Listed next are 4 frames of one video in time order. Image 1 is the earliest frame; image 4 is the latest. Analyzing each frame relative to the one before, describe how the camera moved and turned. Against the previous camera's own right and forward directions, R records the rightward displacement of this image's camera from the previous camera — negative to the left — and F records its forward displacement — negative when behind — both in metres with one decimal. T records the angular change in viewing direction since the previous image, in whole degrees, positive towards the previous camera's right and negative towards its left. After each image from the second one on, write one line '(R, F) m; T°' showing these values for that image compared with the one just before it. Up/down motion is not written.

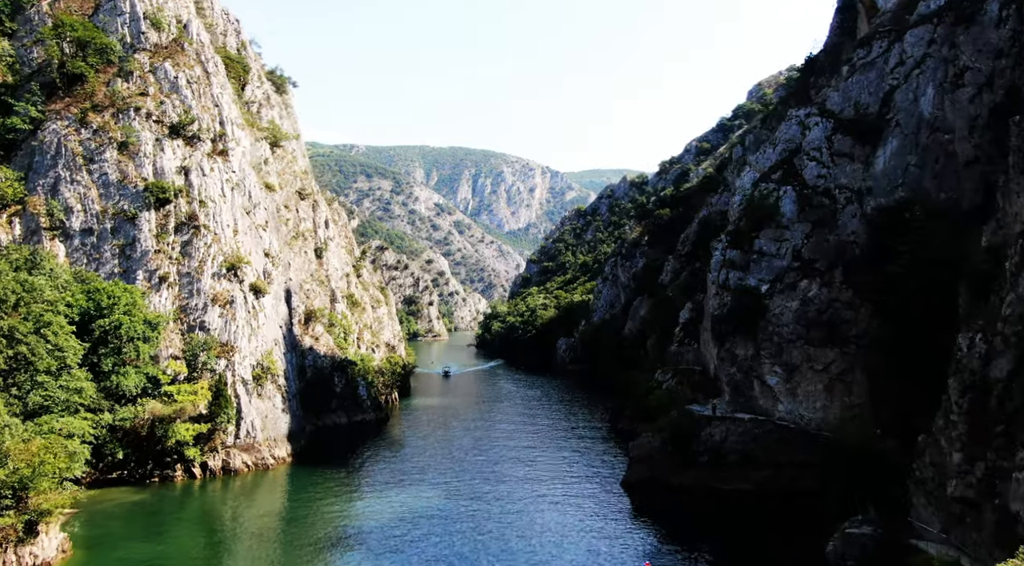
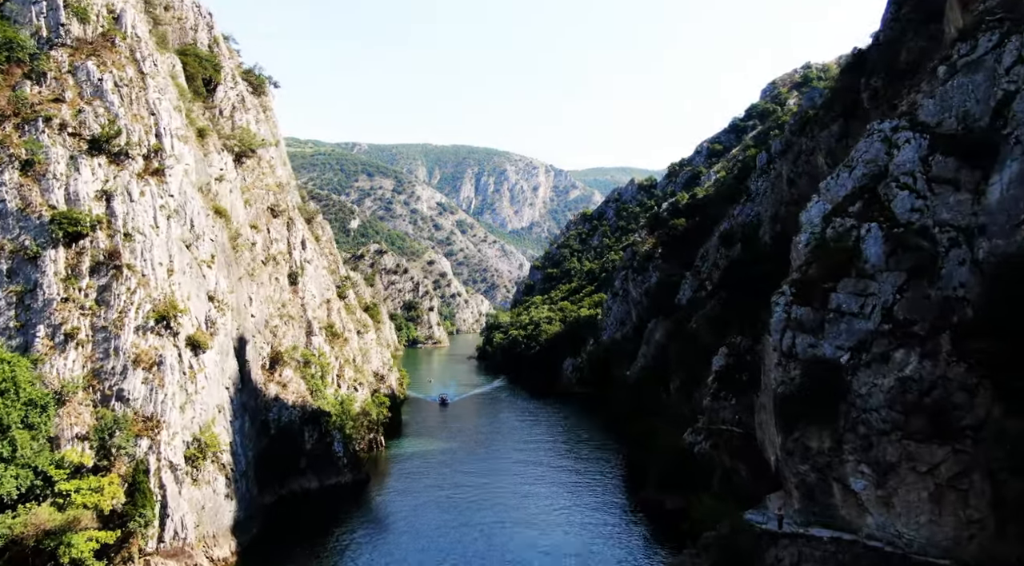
(+0.1, +7.2) m; 0°
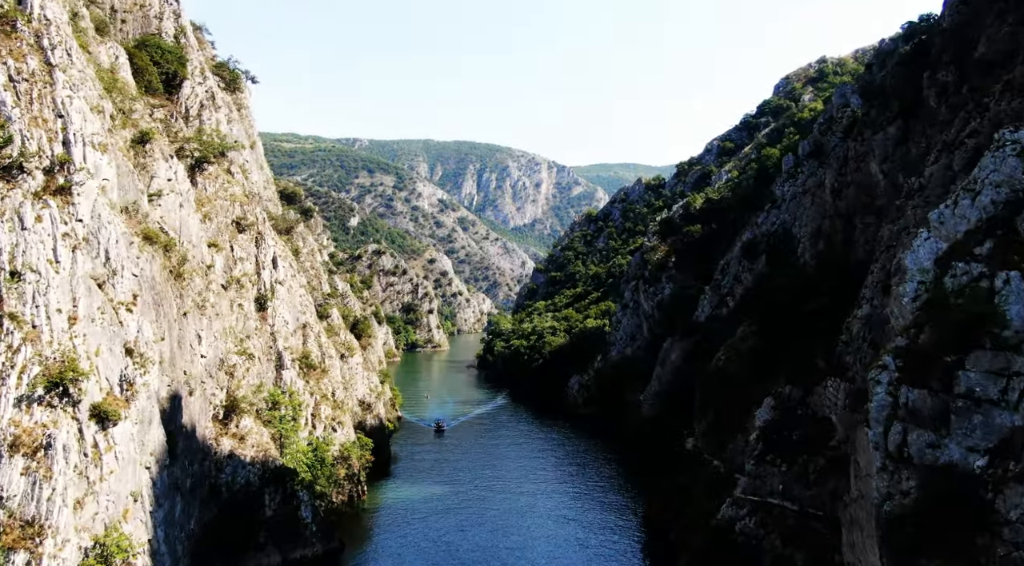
(+0.1, +6.6) m; 0°
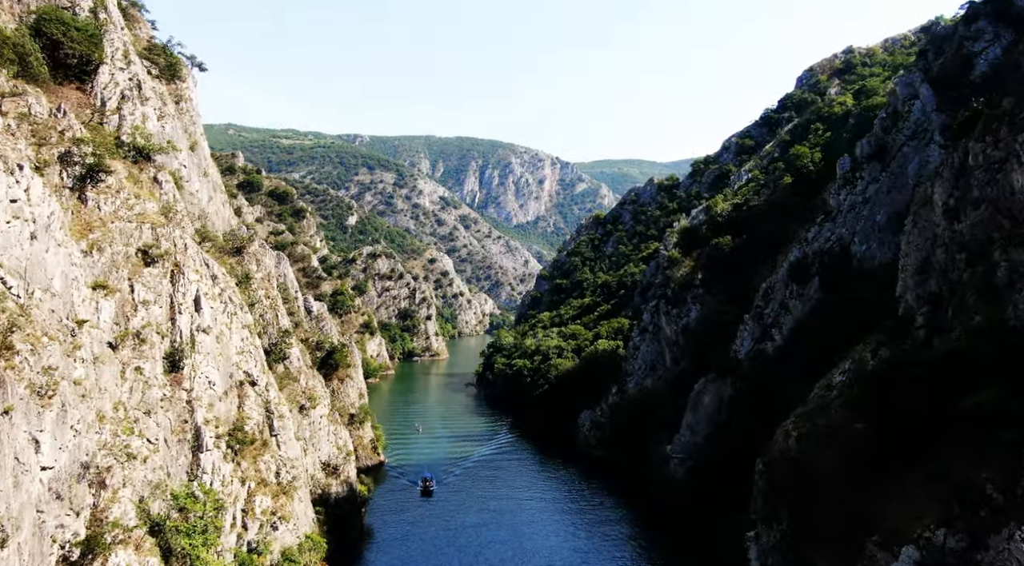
(+0.2, +11.3) m; 0°
